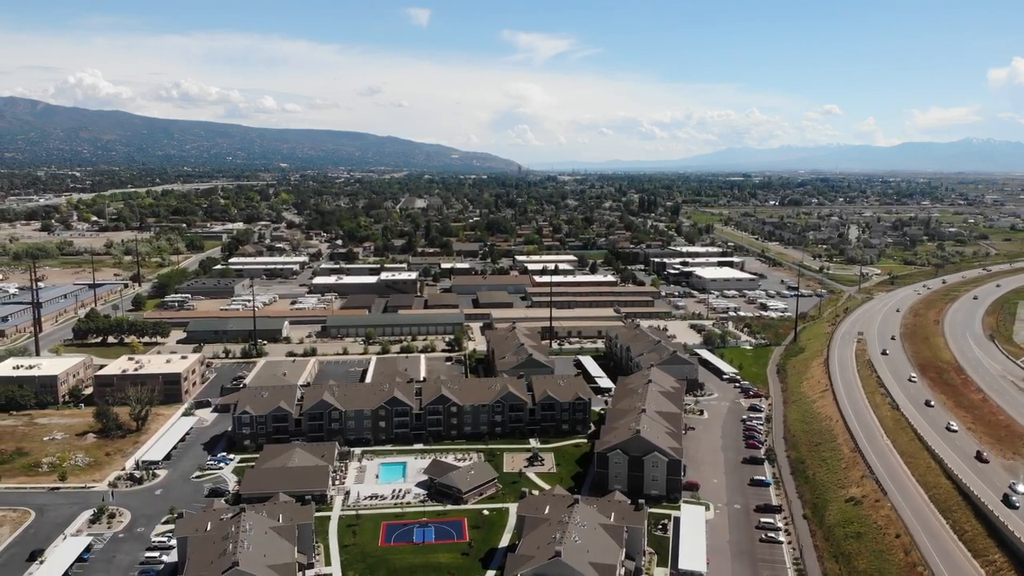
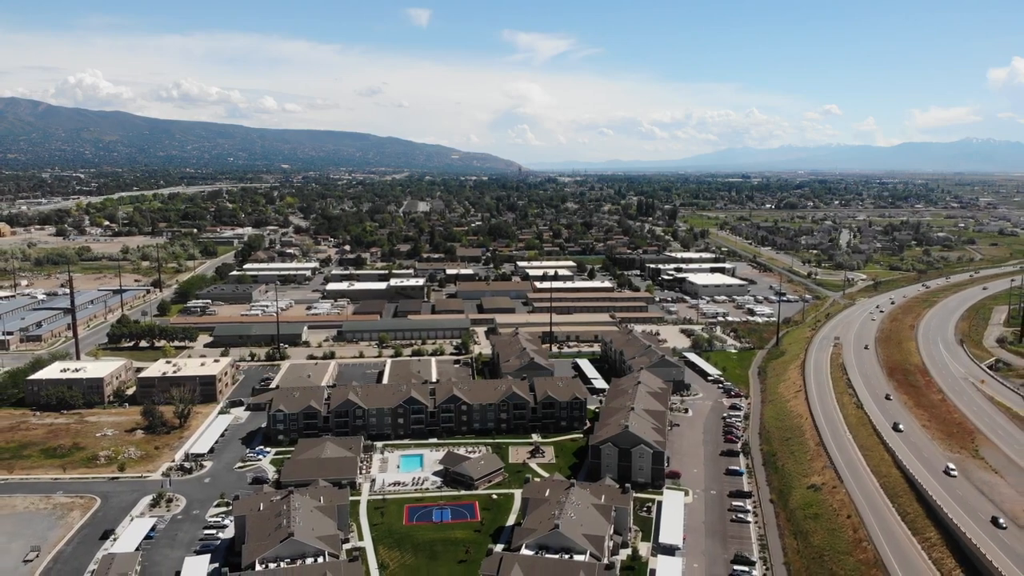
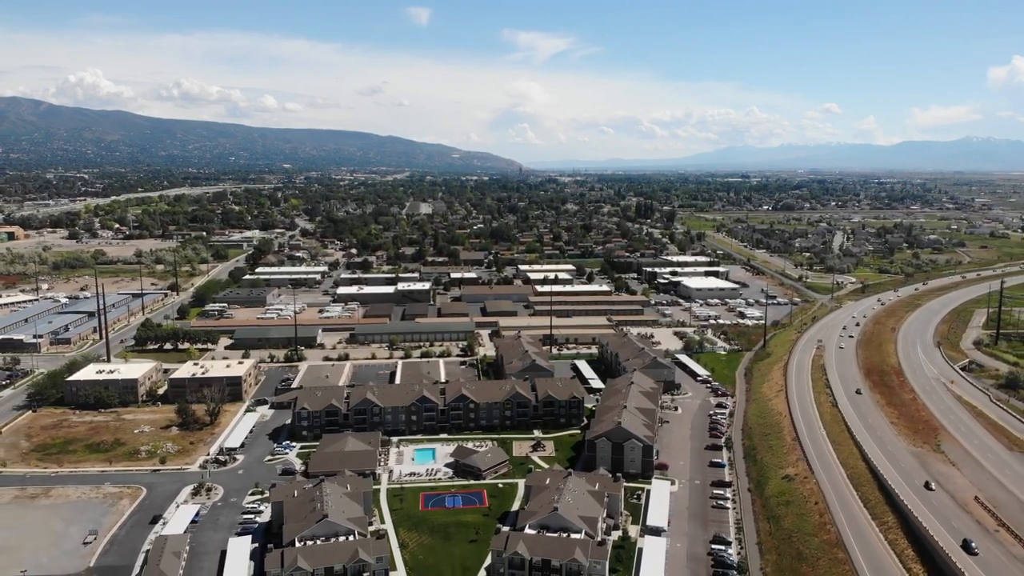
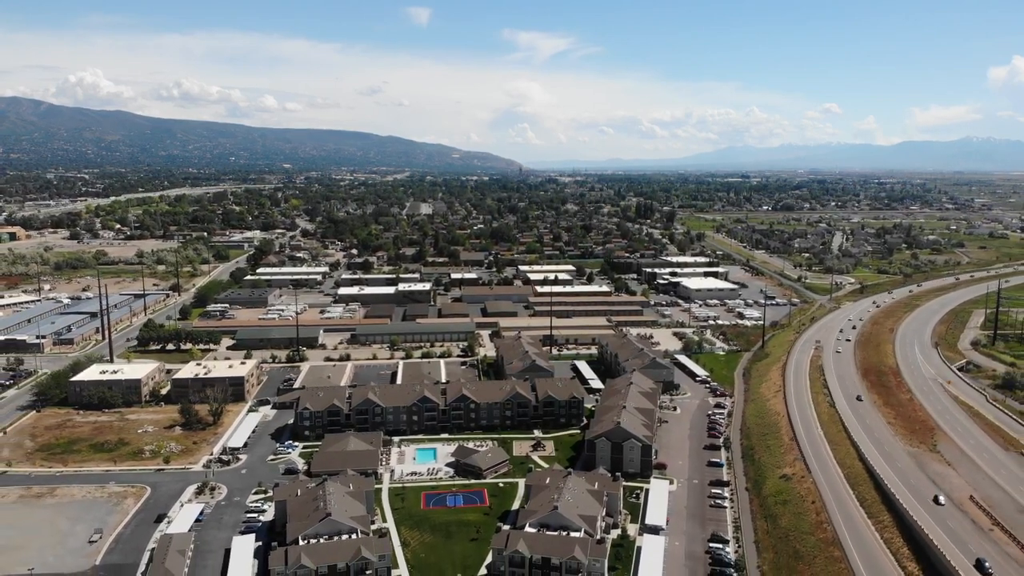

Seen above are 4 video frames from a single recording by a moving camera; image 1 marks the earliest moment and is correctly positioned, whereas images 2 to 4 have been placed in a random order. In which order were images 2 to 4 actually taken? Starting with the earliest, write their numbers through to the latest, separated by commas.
2, 3, 4
